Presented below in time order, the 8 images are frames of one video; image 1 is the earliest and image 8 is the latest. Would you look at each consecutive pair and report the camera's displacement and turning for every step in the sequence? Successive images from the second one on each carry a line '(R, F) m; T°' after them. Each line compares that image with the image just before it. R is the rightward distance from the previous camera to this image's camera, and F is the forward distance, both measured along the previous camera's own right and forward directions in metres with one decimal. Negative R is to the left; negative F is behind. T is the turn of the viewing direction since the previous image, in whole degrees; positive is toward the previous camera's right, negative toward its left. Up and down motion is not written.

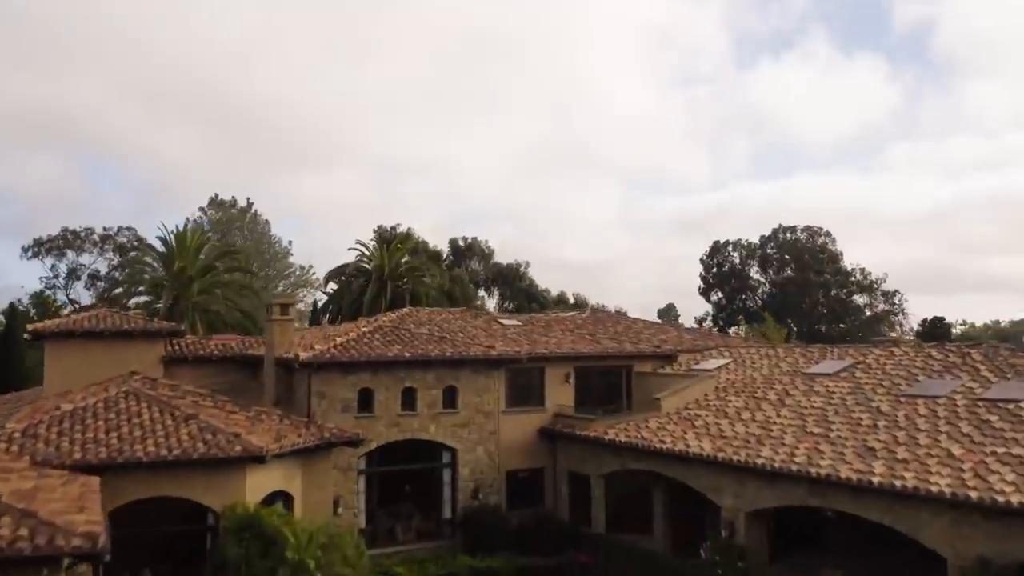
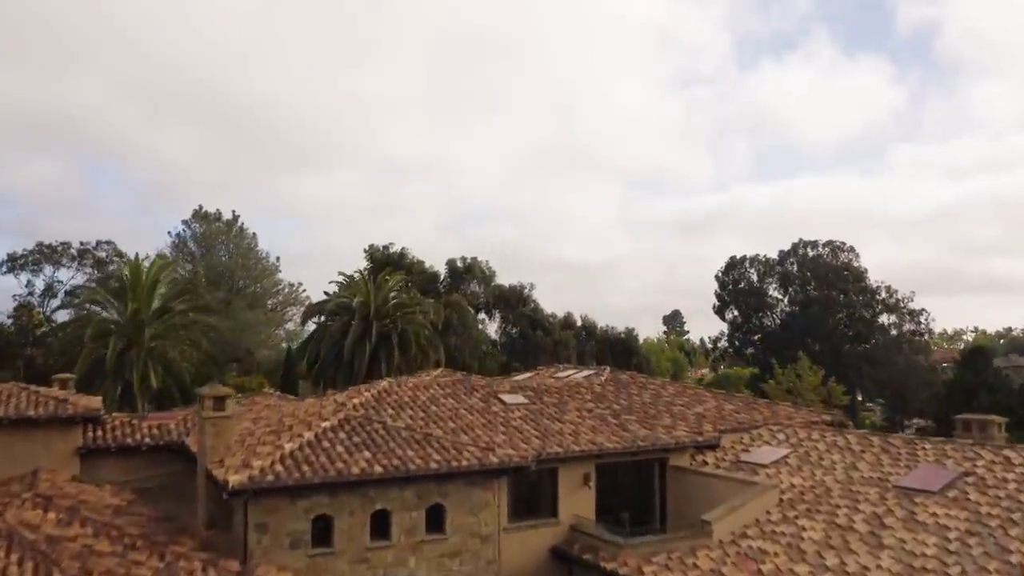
(0.0, +2.5) m; 0°
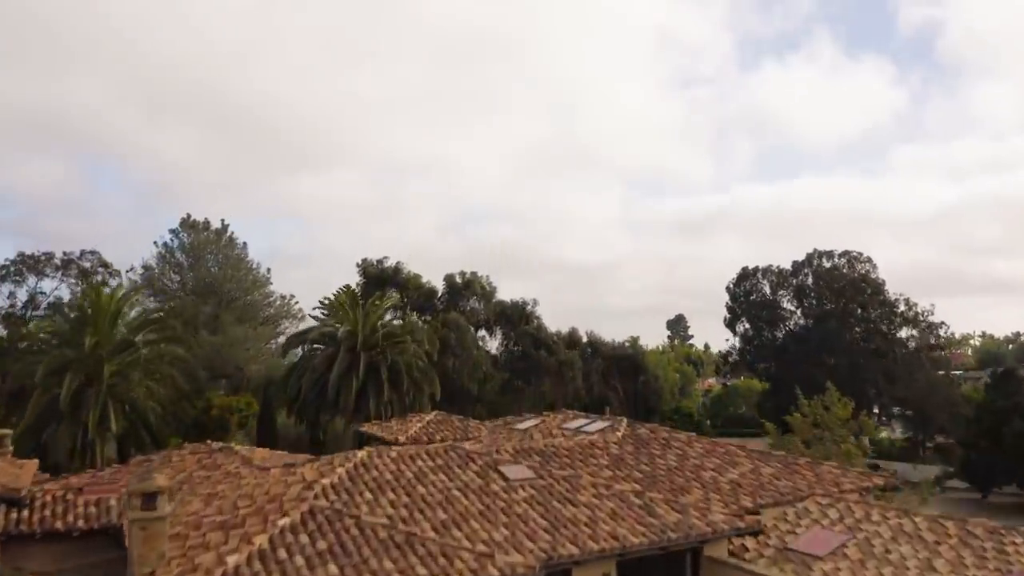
(0.0, +1.7) m; 0°
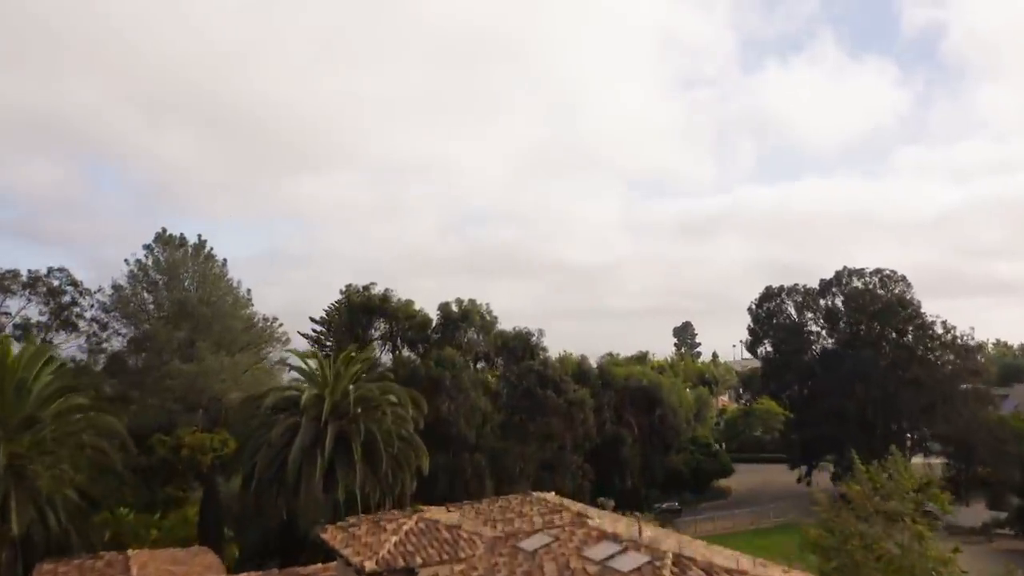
(0.0, +3.0) m; 0°
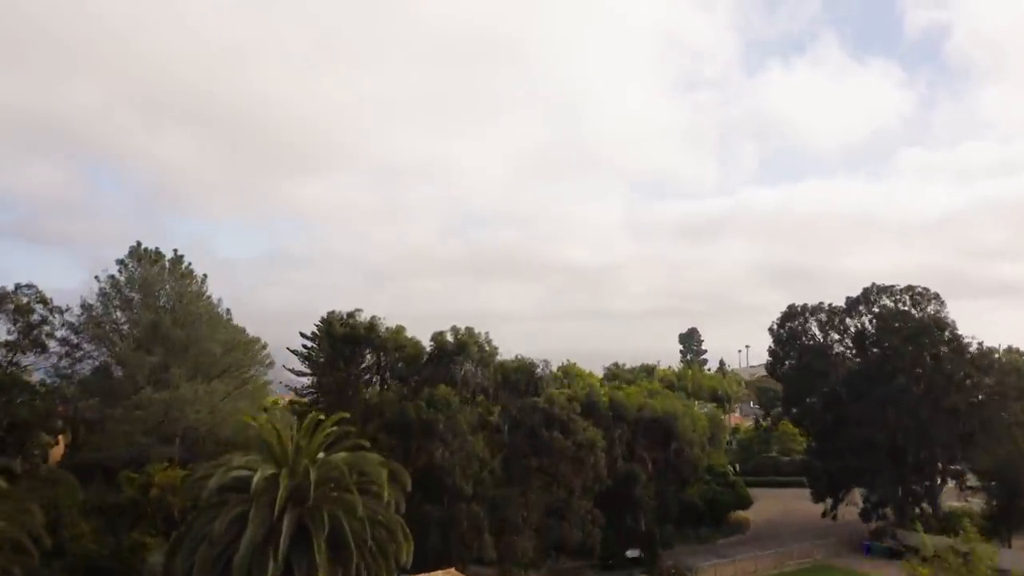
(0.0, +2.6) m; 0°
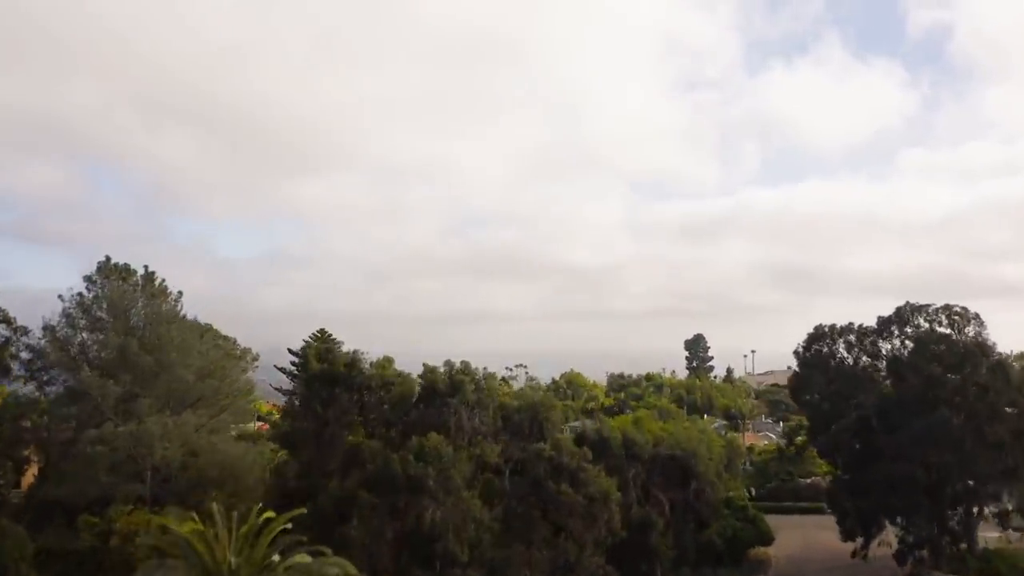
(0.0, +2.7) m; 0°
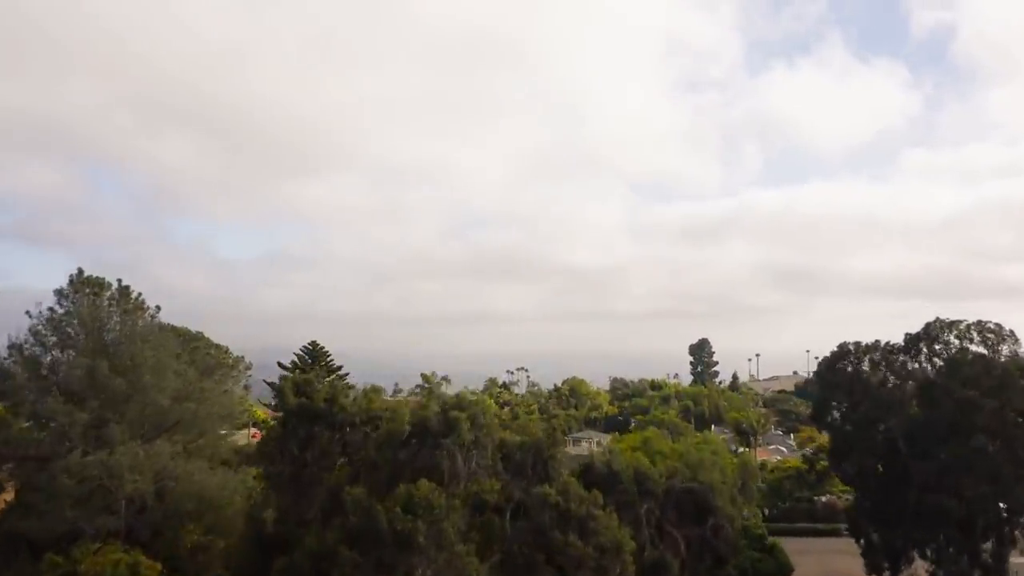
(0.0, +2.0) m; 0°
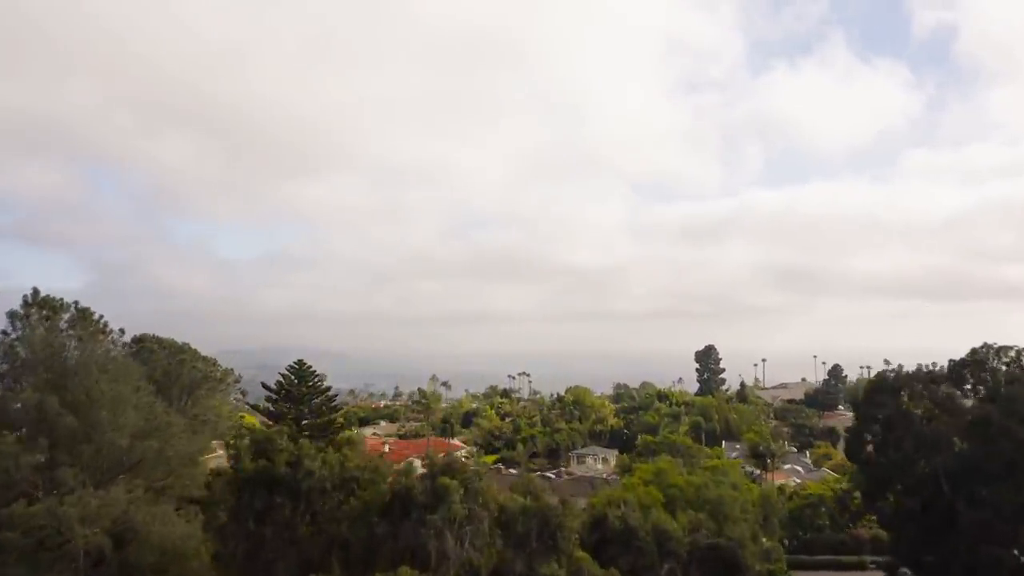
(0.0, +2.8) m; 0°
